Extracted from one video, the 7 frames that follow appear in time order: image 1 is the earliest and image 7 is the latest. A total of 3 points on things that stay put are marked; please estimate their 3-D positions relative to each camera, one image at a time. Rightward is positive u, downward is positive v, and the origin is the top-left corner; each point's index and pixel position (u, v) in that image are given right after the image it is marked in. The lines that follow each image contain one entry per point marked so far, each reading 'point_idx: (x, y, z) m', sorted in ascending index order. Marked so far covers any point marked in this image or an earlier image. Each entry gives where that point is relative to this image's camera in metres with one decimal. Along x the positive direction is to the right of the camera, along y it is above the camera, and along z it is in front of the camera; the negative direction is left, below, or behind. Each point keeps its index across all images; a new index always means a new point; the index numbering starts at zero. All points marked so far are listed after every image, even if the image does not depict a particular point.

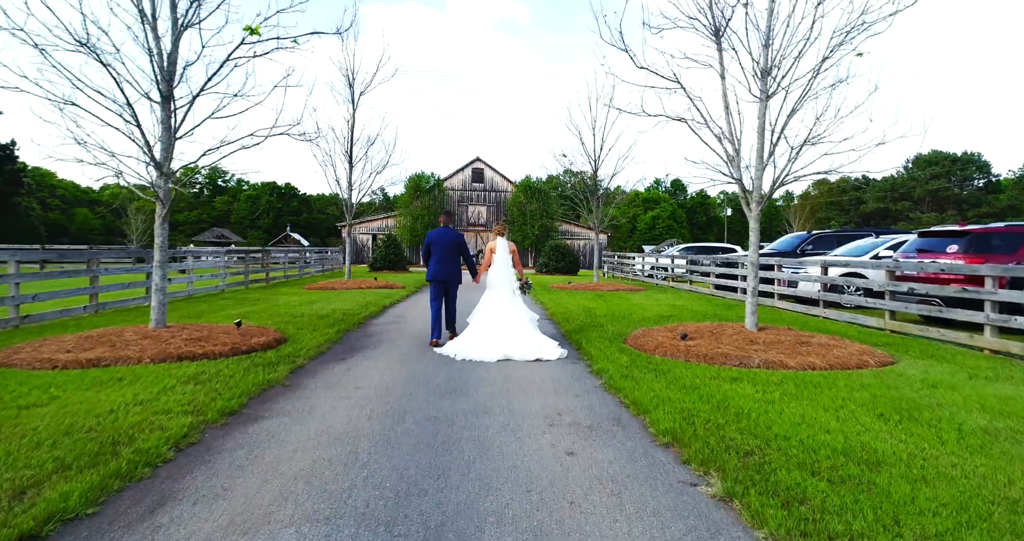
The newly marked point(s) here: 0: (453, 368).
0: (-0.6, -0.9, +5.2) m
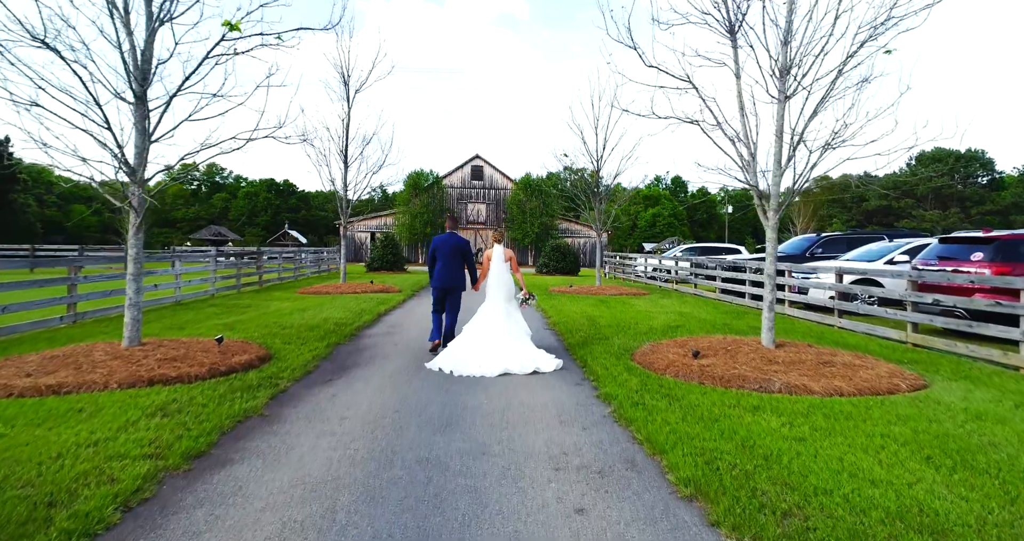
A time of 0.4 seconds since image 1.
0: (-0.5, -1.1, +4.8) m
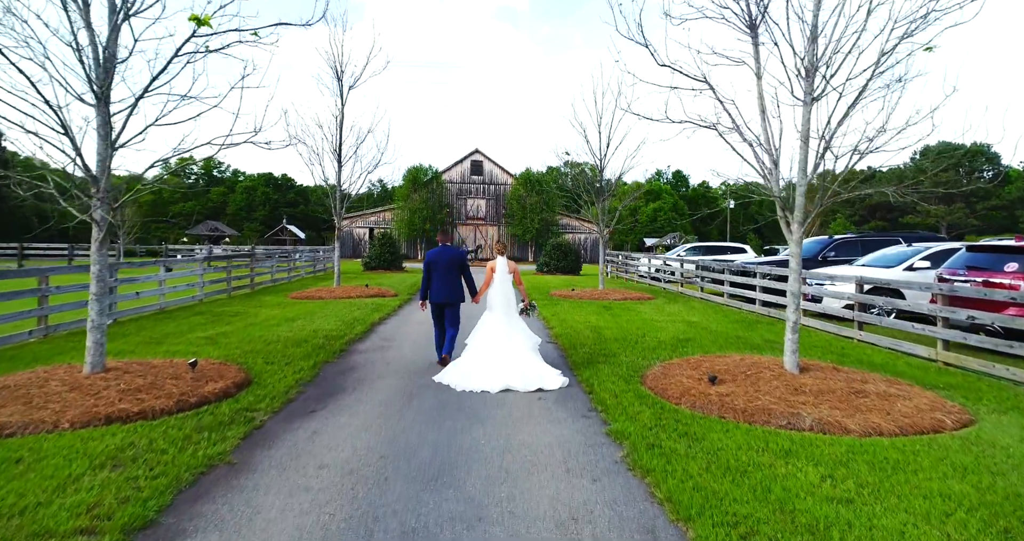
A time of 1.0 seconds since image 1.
0: (-0.5, -1.2, +4.4) m
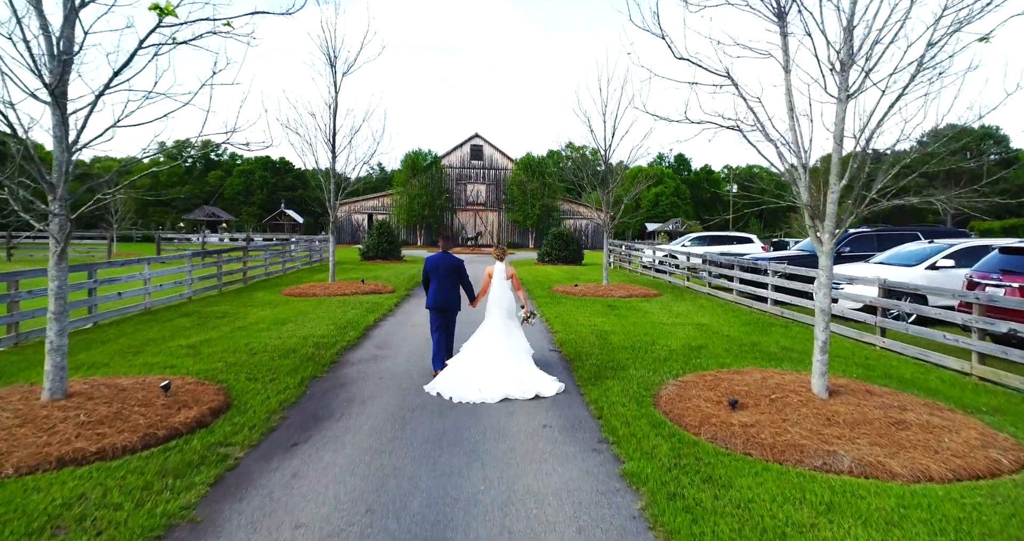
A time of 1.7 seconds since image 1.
0: (-0.5, -1.4, +3.9) m
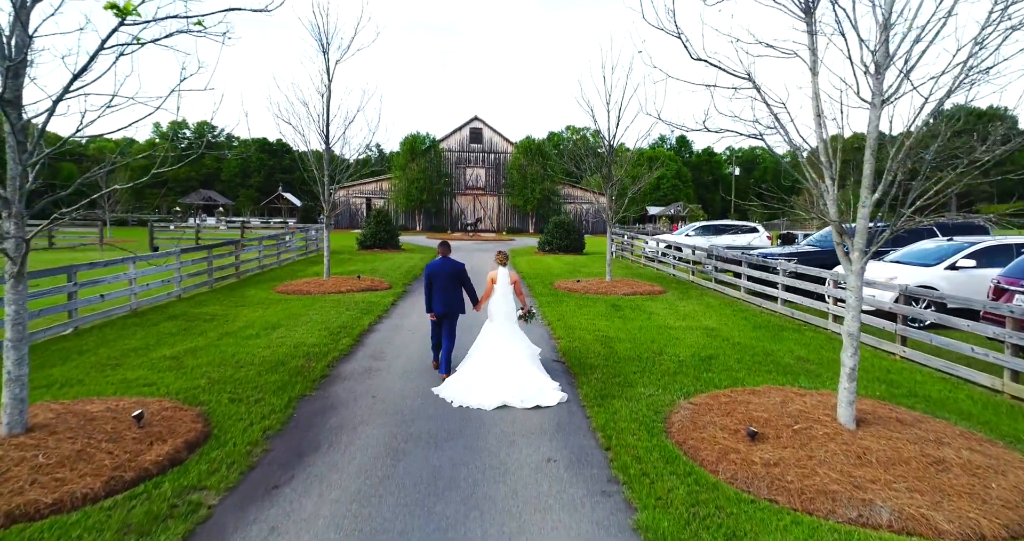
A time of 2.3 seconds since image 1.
0: (-0.5, -1.6, +3.6) m
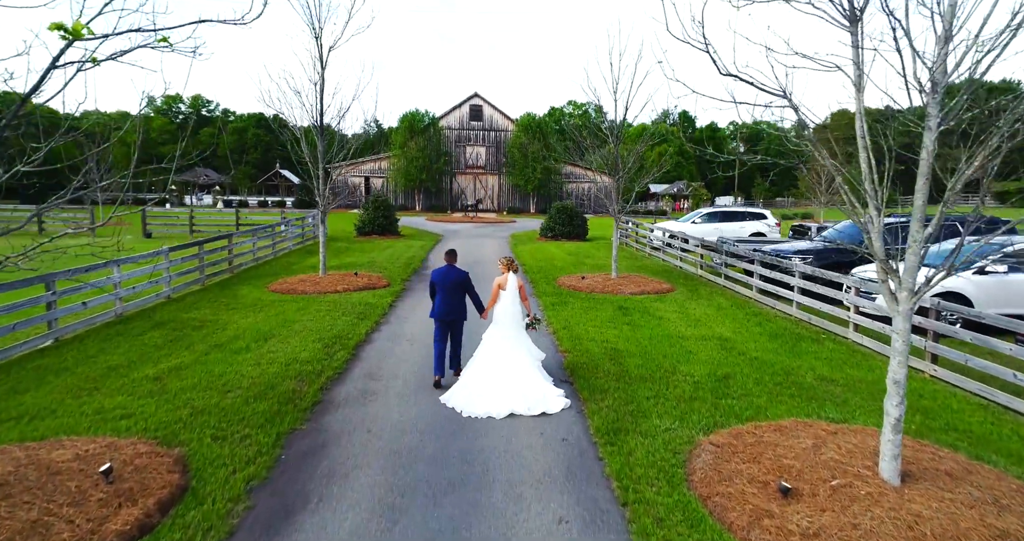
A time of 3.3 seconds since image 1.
0: (-0.5, -1.9, +3.2) m
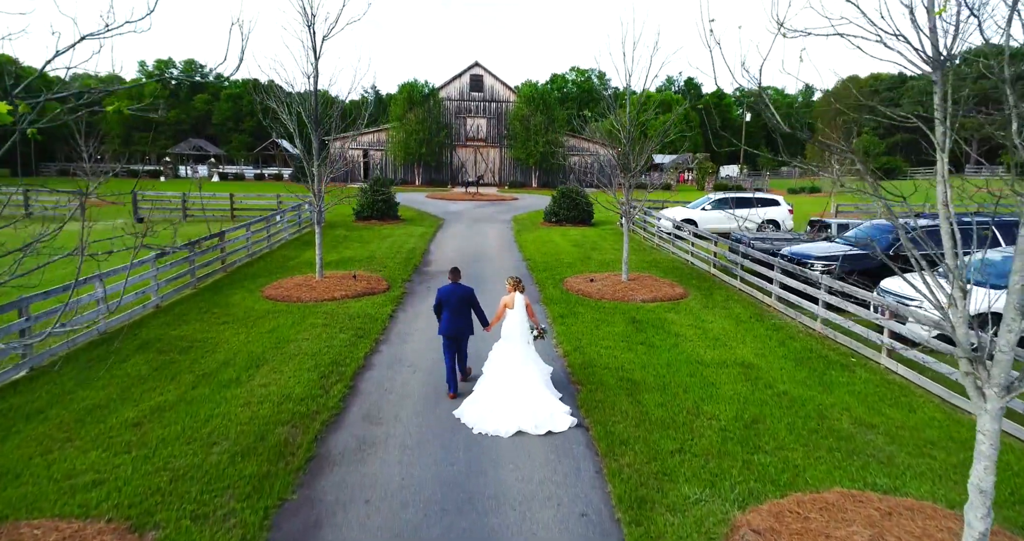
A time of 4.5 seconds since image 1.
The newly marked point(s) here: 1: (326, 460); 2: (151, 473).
0: (-0.3, -2.5, +2.7) m
1: (-1.9, -1.8, +5.4) m
2: (-3.3, -1.8, +5.1) m
